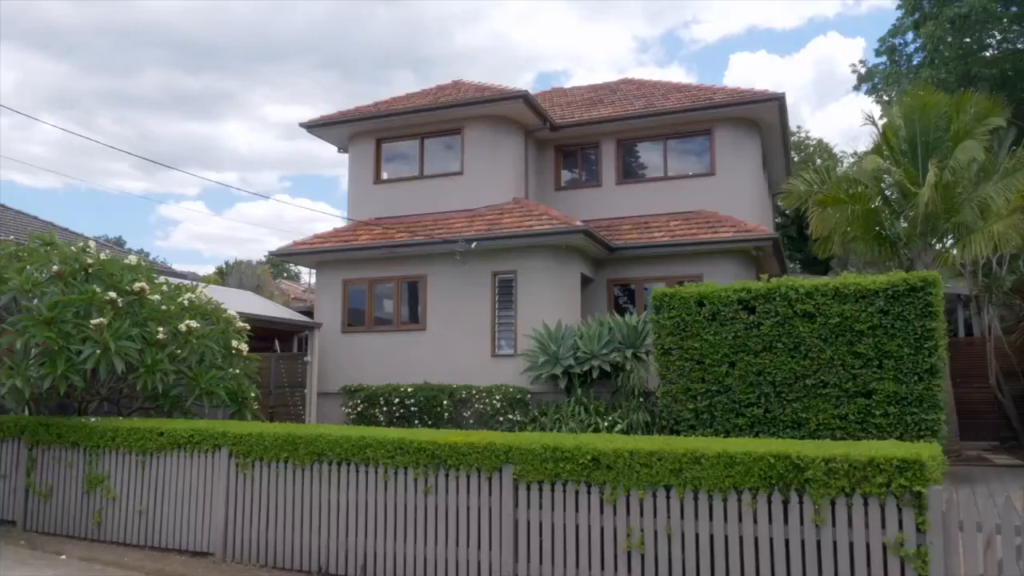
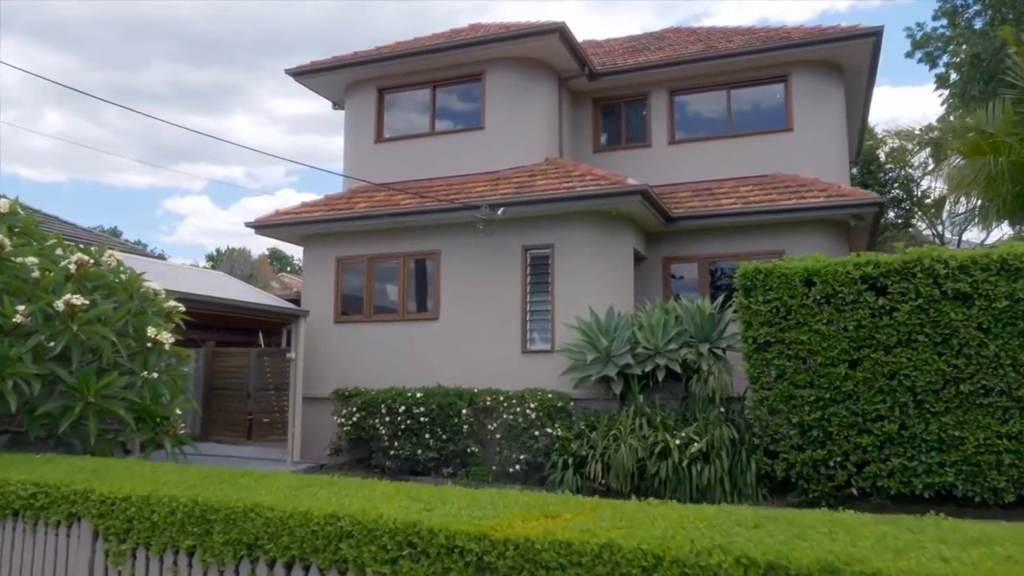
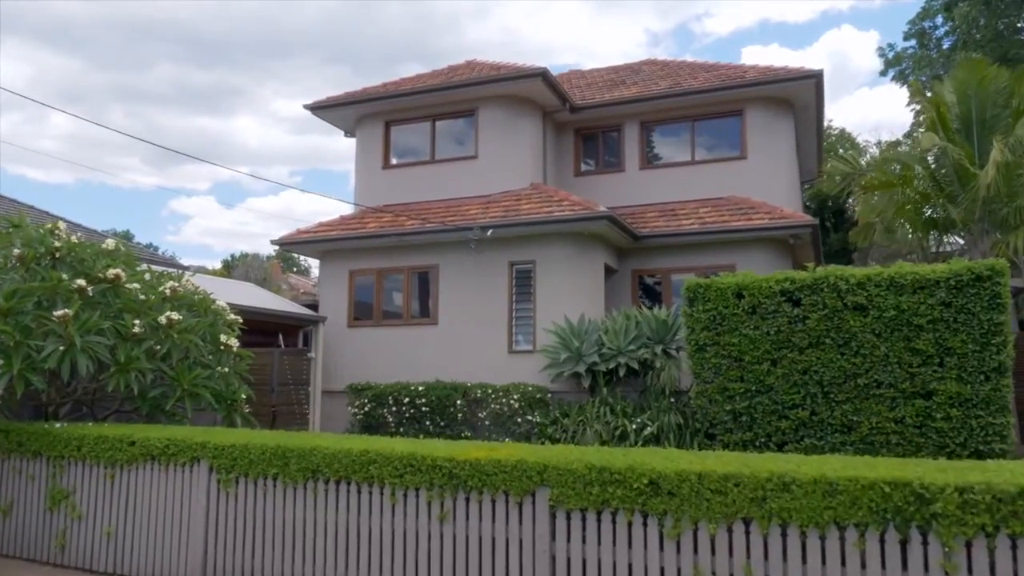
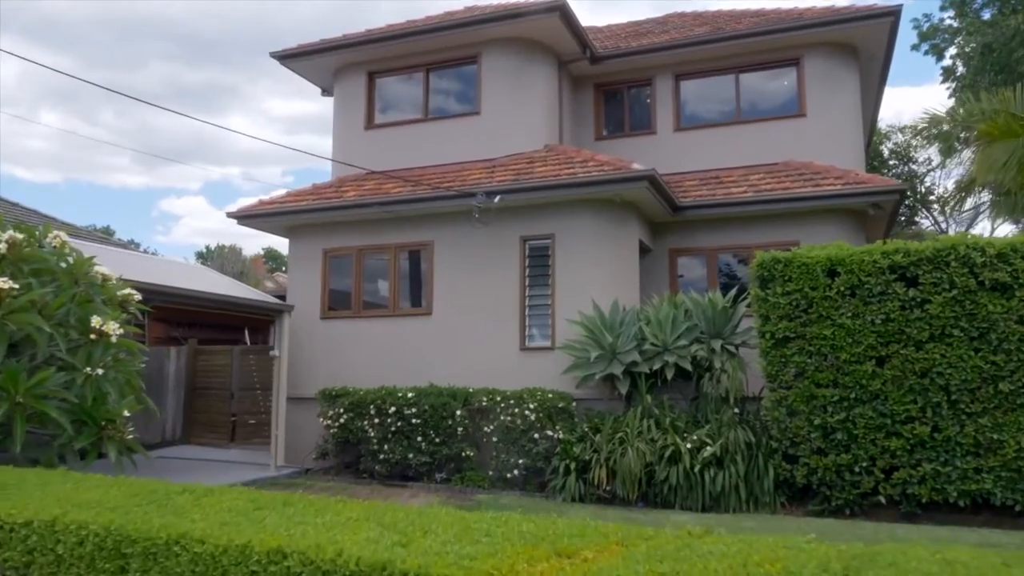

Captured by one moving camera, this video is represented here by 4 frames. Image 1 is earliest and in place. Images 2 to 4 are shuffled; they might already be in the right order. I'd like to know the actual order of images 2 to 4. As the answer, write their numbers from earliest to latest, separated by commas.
3, 2, 4
